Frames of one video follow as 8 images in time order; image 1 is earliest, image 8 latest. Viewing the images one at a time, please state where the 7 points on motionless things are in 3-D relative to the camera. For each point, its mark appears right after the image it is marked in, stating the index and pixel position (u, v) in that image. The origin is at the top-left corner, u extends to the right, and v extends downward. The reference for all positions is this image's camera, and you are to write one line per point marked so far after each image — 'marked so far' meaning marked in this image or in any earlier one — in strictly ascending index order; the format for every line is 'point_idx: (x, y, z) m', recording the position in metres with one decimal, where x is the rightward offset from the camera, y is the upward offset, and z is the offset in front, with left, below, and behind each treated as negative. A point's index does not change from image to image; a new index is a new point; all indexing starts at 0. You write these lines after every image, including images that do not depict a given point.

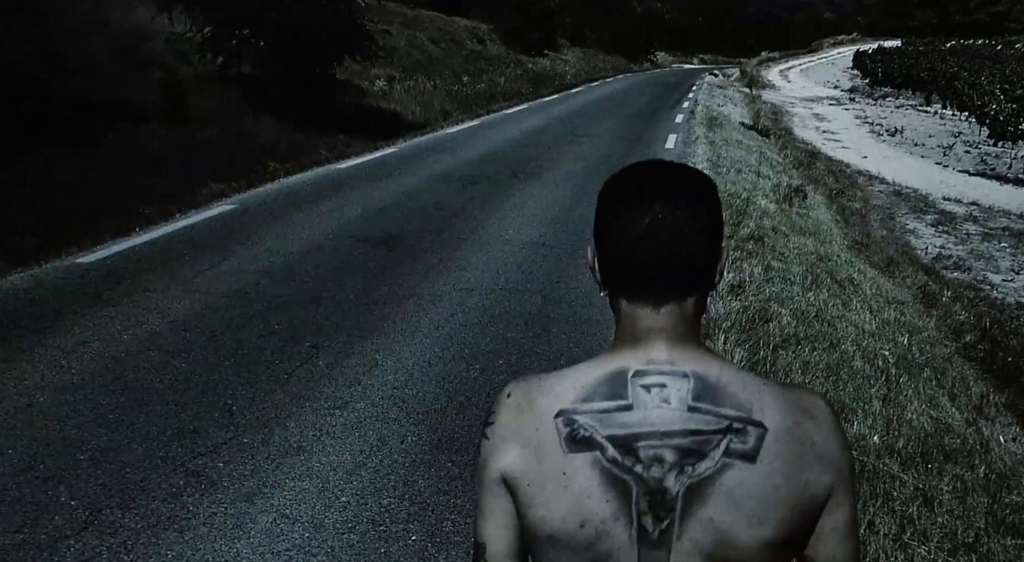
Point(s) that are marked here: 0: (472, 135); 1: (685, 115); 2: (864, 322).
0: (-0.8, +3.1, +15.6) m
1: (+4.4, +4.2, +18.8) m
2: (+2.9, -0.3, +6.1) m
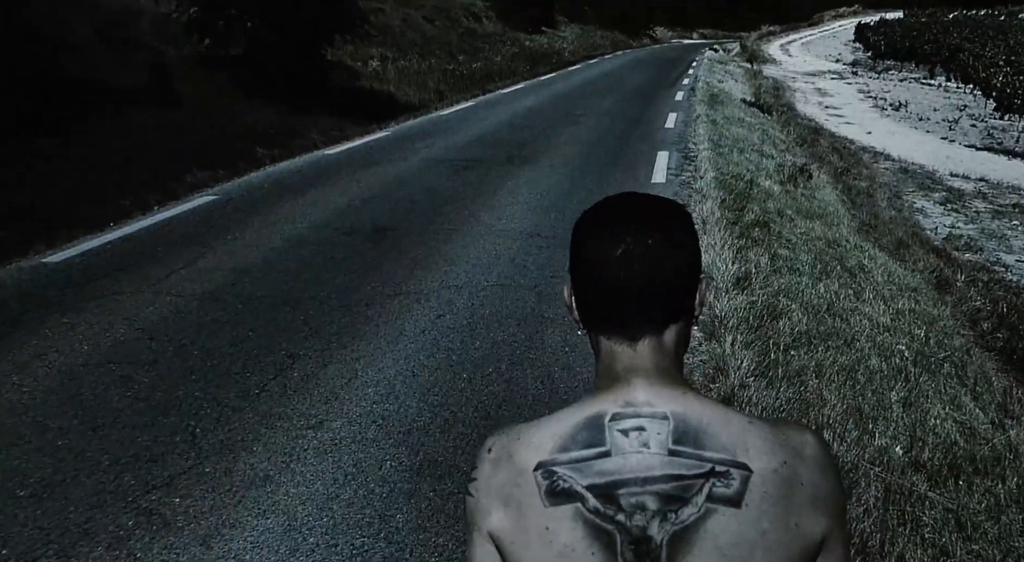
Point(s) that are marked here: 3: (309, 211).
0: (-1.0, +3.3, +15.1) m
1: (+4.2, +4.6, +18.3) m
2: (+2.8, -0.2, +5.7) m
3: (-2.2, +0.8, +8.2) m
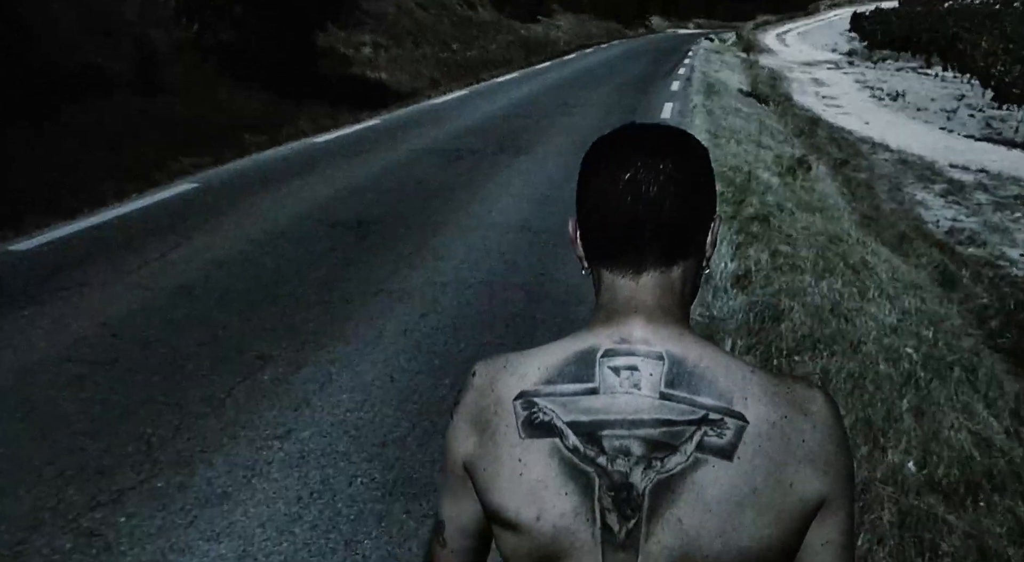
0: (-1.1, +3.5, +14.8) m
1: (+4.1, +4.8, +18.0) m
2: (+2.7, -0.2, +5.4) m
3: (-2.3, +0.8, +7.8) m
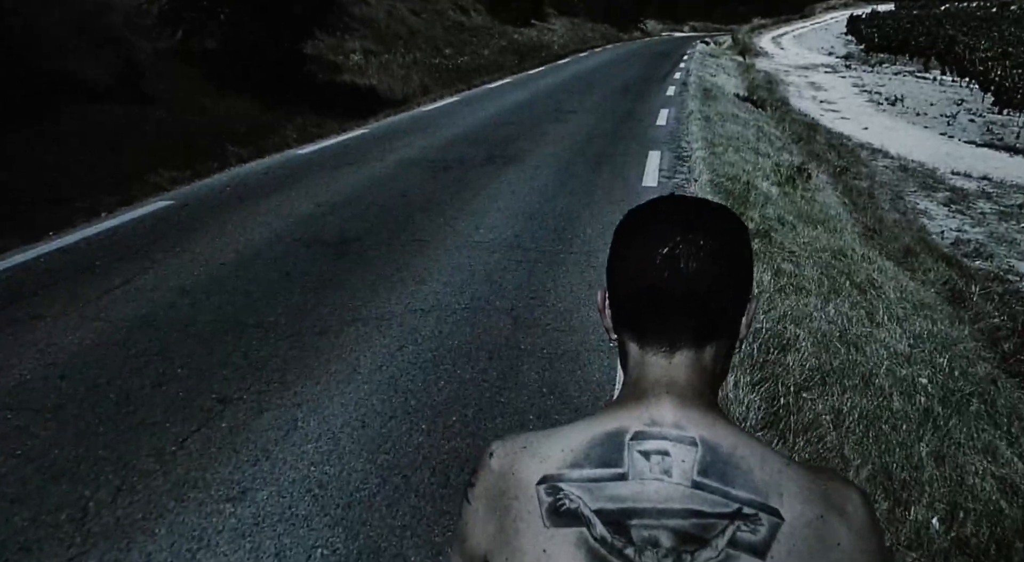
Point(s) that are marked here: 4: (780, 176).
0: (-1.3, +3.3, +14.4) m
1: (+3.9, +4.6, +17.7) m
2: (+2.6, -0.4, +5.1) m
3: (-2.4, +0.6, +7.5) m
4: (+3.7, +1.4, +10.3) m
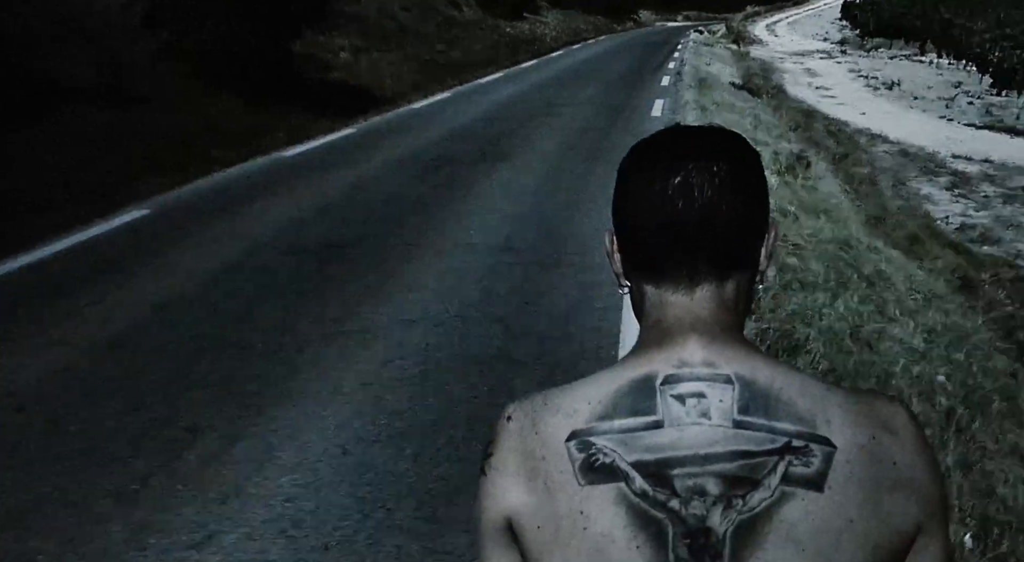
0: (-1.4, +3.2, +14.1) m
1: (+3.7, +4.7, +17.4) m
2: (+2.6, -0.4, +4.8) m
3: (-2.5, +0.5, +7.2) m
4: (+3.6, +1.5, +10.0) m
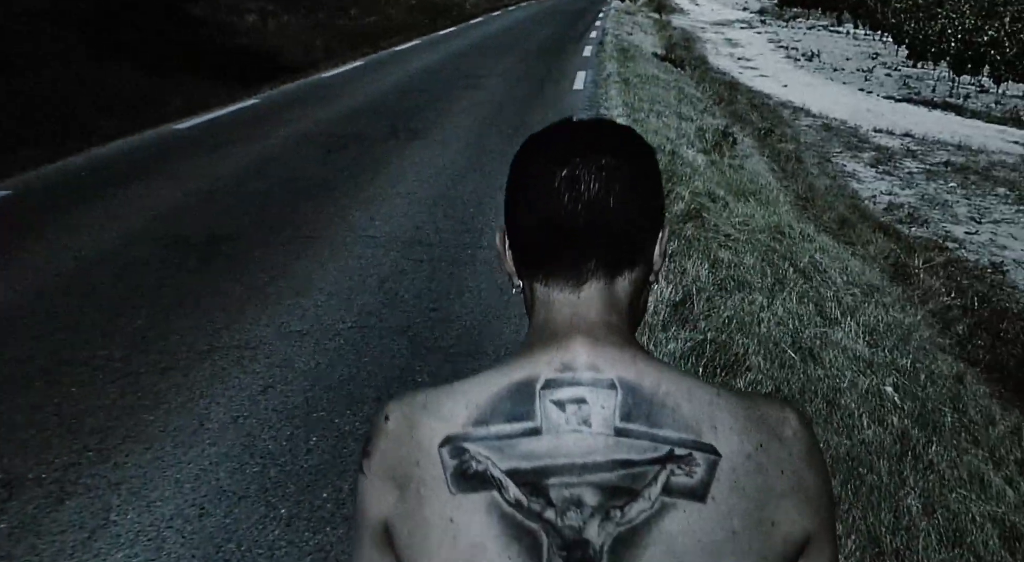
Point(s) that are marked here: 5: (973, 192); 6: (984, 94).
0: (-2.9, +3.5, +13.2) m
1: (+1.8, +5.3, +16.9) m
2: (+2.0, -0.3, +4.4) m
3: (-3.2, +0.5, +6.3) m
4: (+2.5, +1.8, +9.6) m
5: (+6.2, +1.2, +10.2) m
6: (+10.5, +4.1, +16.6) m
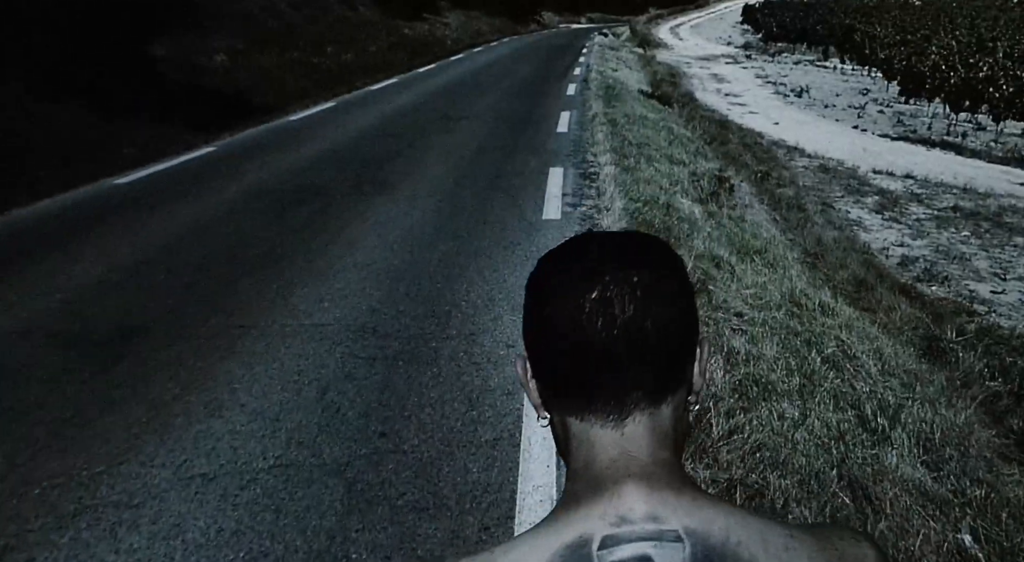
0: (-3.2, +2.6, +12.4) m
1: (+1.4, +4.2, +16.2) m
2: (+1.9, -0.8, +3.6) m
3: (-3.4, -0.1, +5.3) m
4: (+2.2, +1.1, +8.8) m
5: (+6.0, +0.5, +9.4) m
6: (+10.1, +3.2, +16.1) m
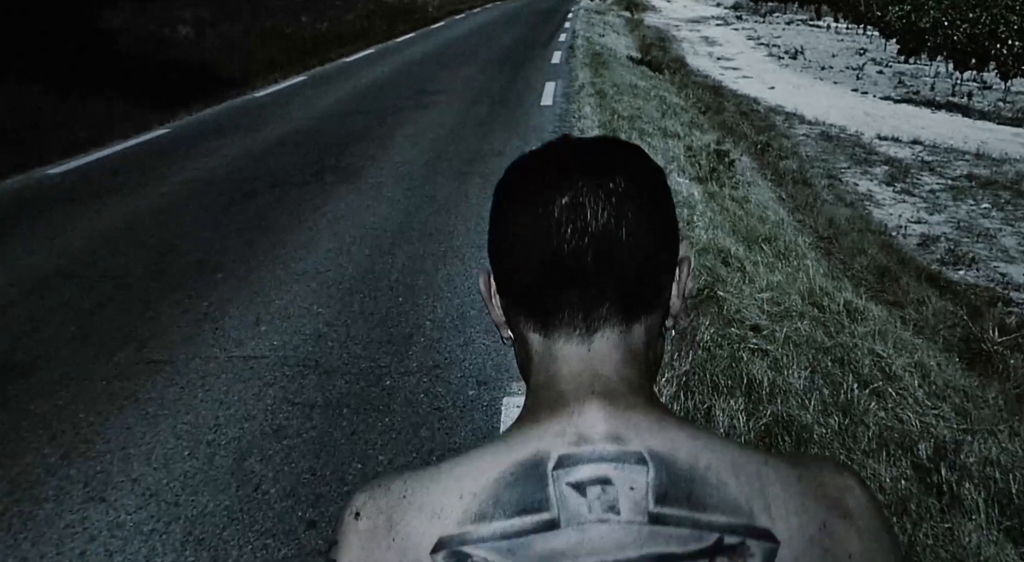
0: (-3.5, +2.7, +11.4) m
1: (+1.0, +4.6, +15.2) m
2: (+1.8, -0.9, +2.8) m
3: (-3.6, -0.3, +4.5) m
4: (+2.0, +1.2, +8.0) m
5: (+5.8, +0.8, +8.7) m
6: (+9.7, +3.9, +15.2) m
